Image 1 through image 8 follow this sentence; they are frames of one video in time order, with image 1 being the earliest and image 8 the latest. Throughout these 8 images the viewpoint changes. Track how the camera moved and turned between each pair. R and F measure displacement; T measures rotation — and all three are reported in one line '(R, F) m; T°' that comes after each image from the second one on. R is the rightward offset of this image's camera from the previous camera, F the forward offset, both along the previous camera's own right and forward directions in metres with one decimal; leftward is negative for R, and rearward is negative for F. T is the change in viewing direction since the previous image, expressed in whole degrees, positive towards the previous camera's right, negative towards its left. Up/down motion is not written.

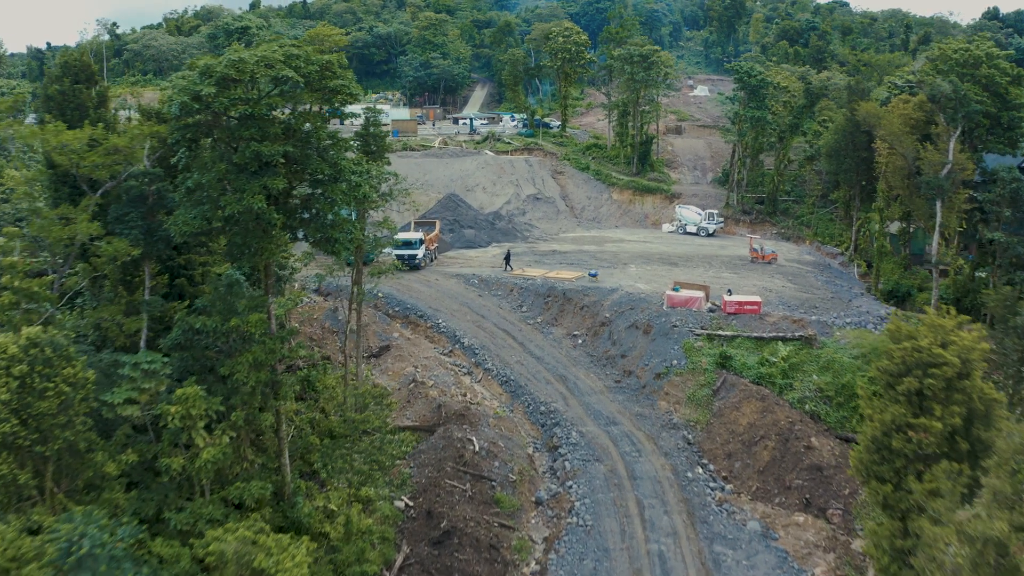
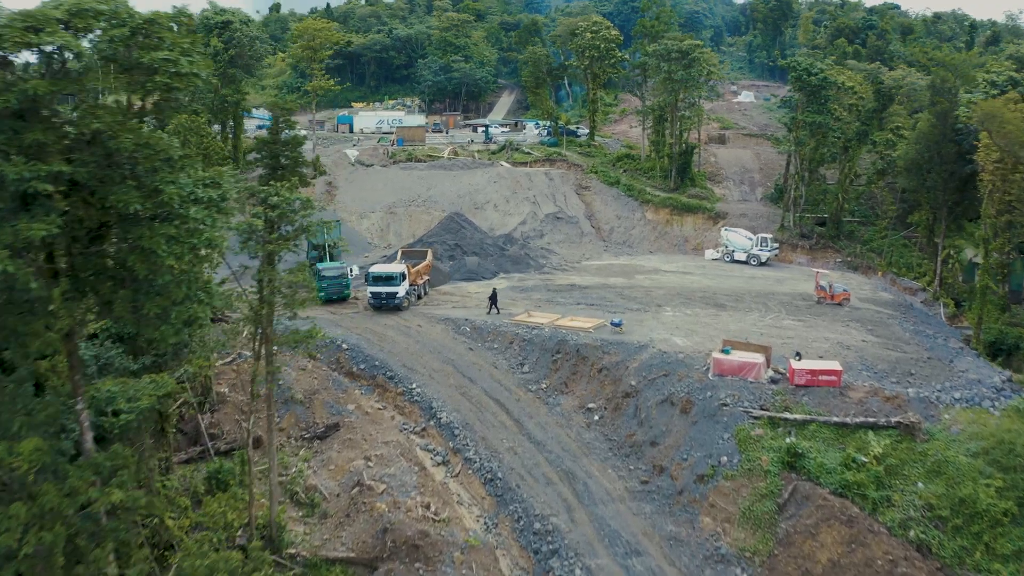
(+0.8, +6.2) m; -2°
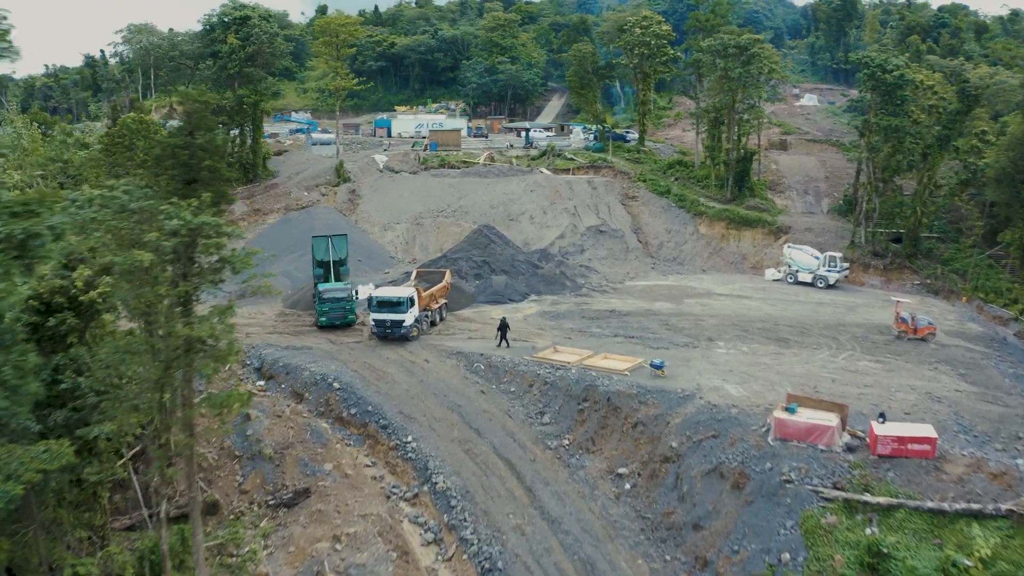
(+0.6, +3.5) m; -3°
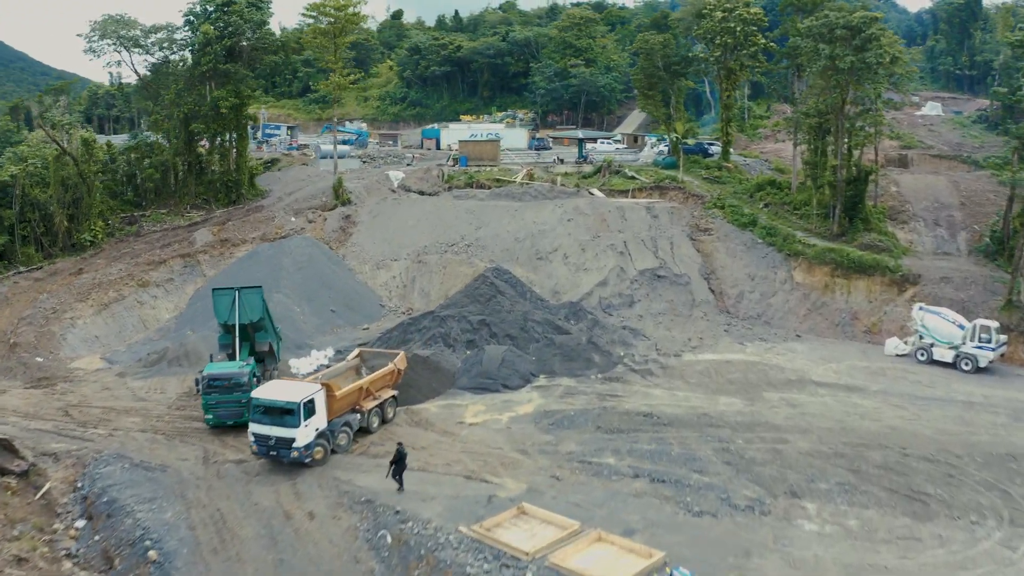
(+1.8, +8.2) m; -6°
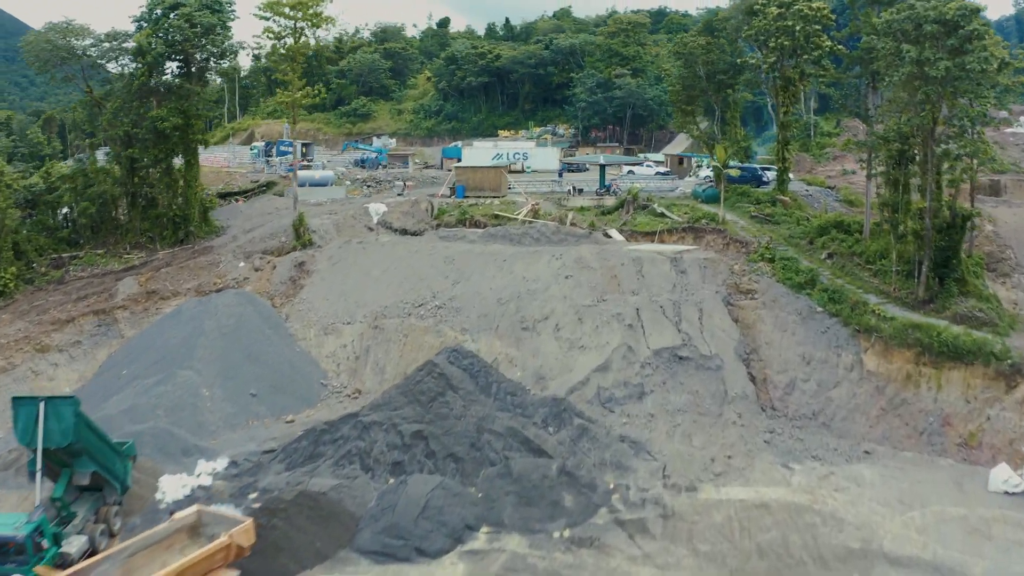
(+1.7, +5.8) m; -4°
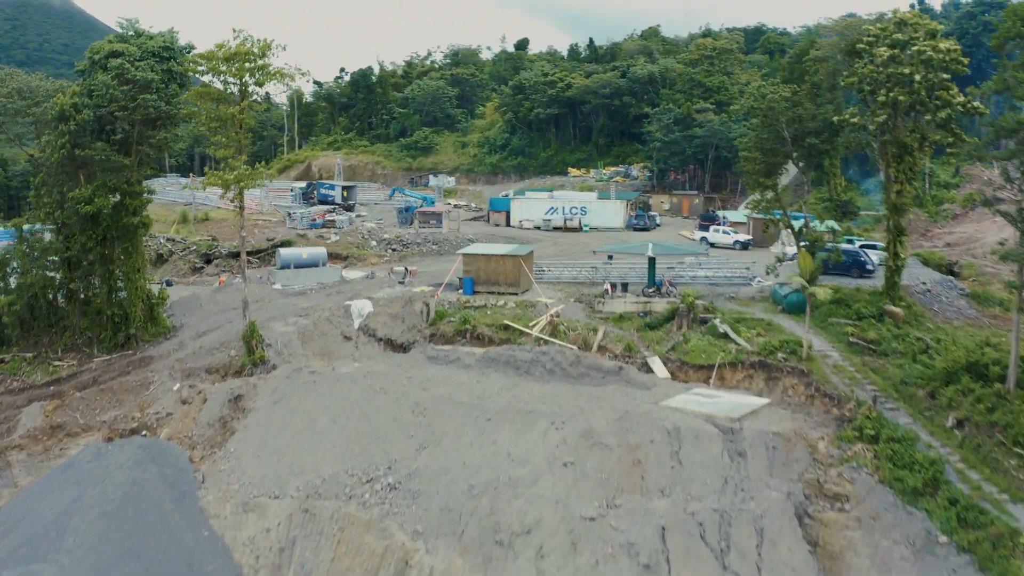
(+1.5, +5.9) m; -5°
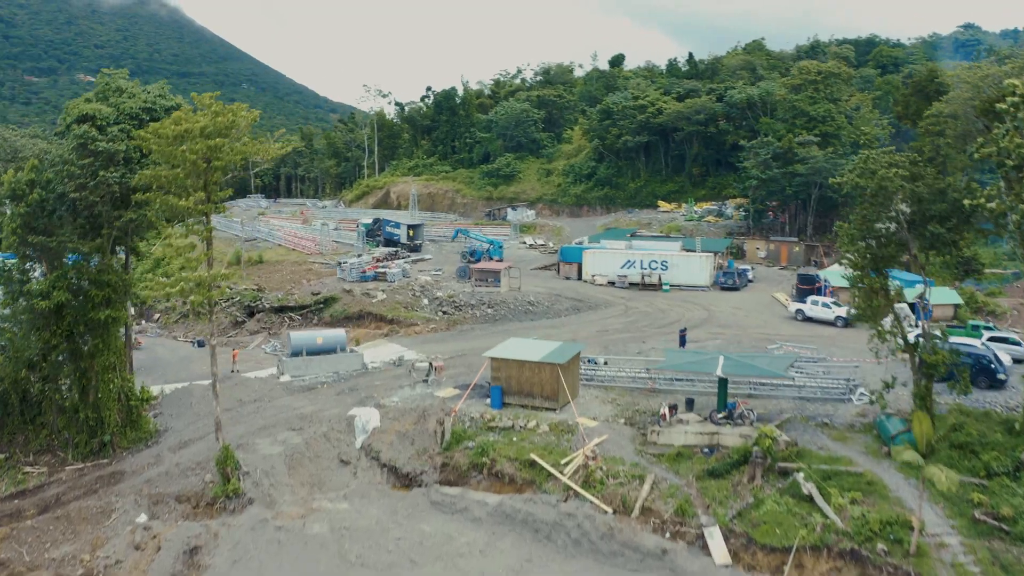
(+1.1, +3.7) m; -6°
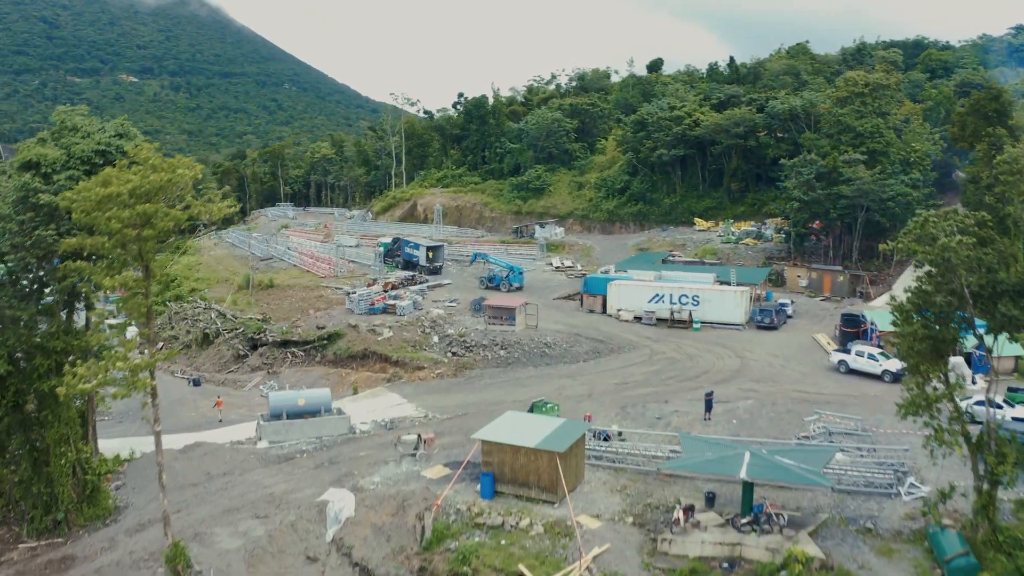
(+0.7, +2.2) m; -2°
